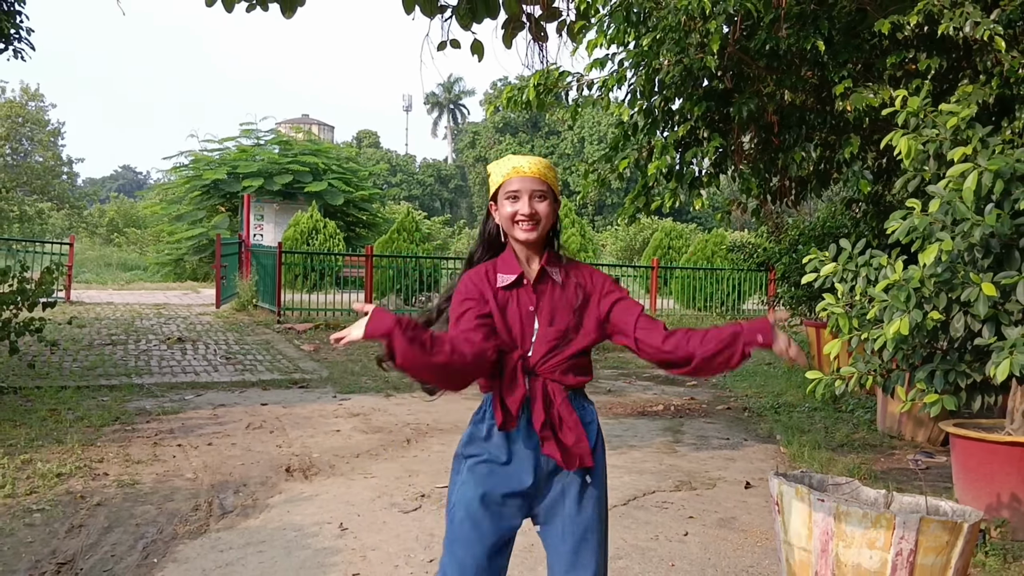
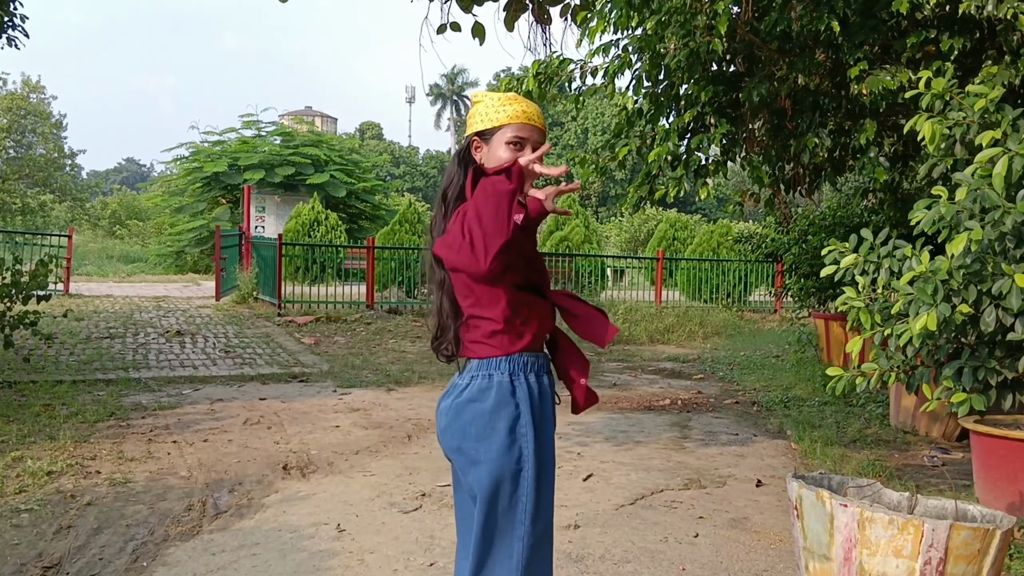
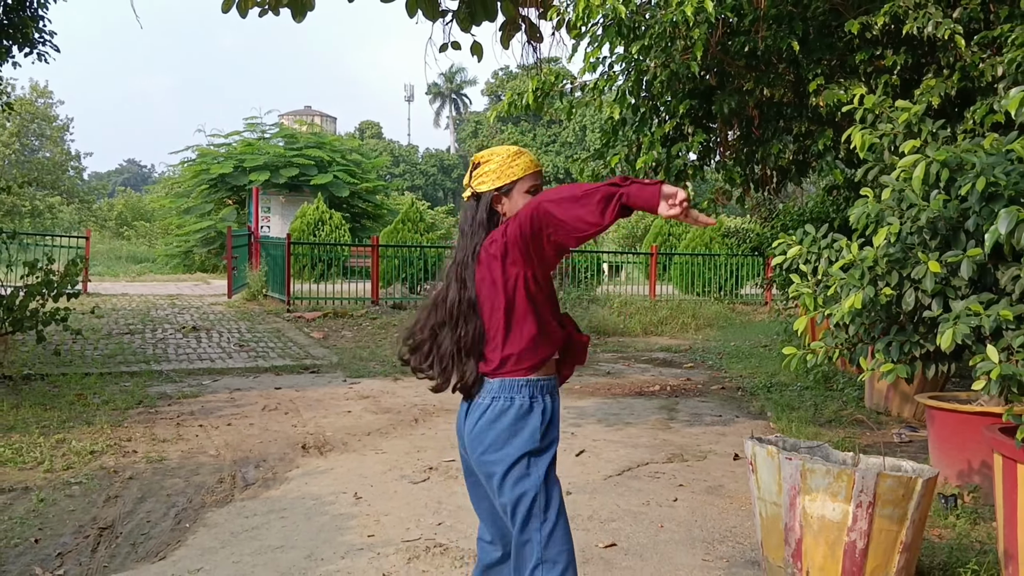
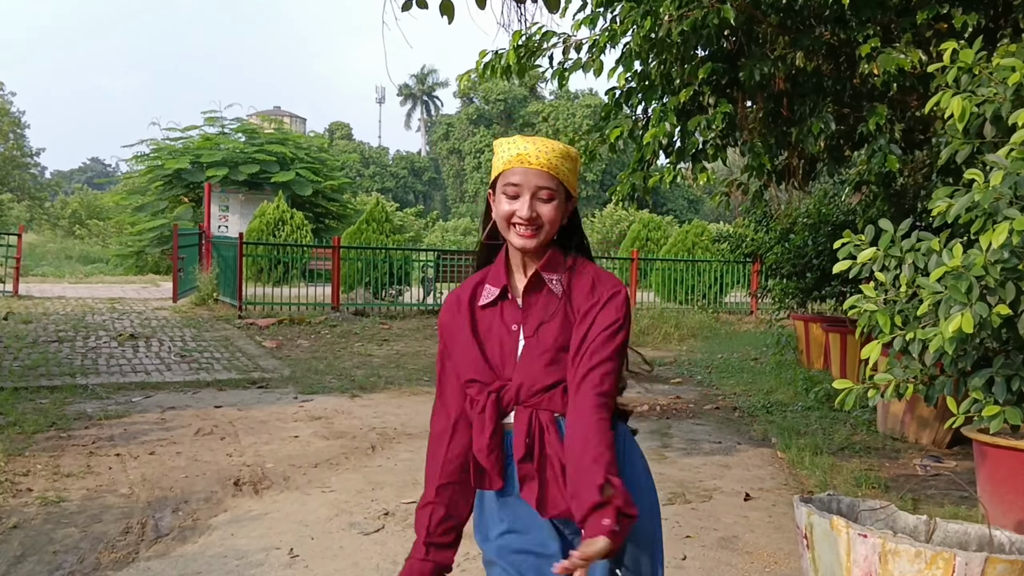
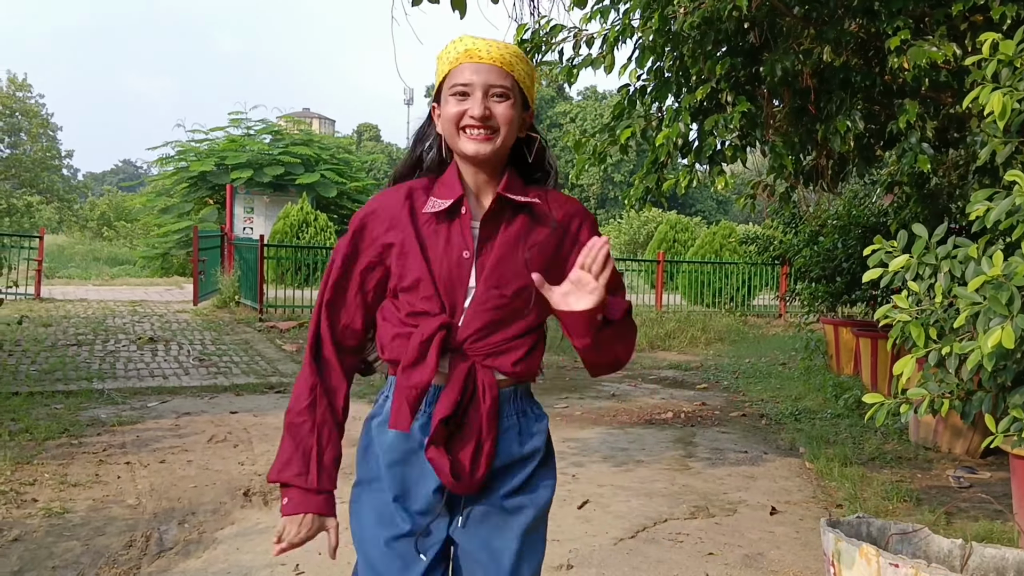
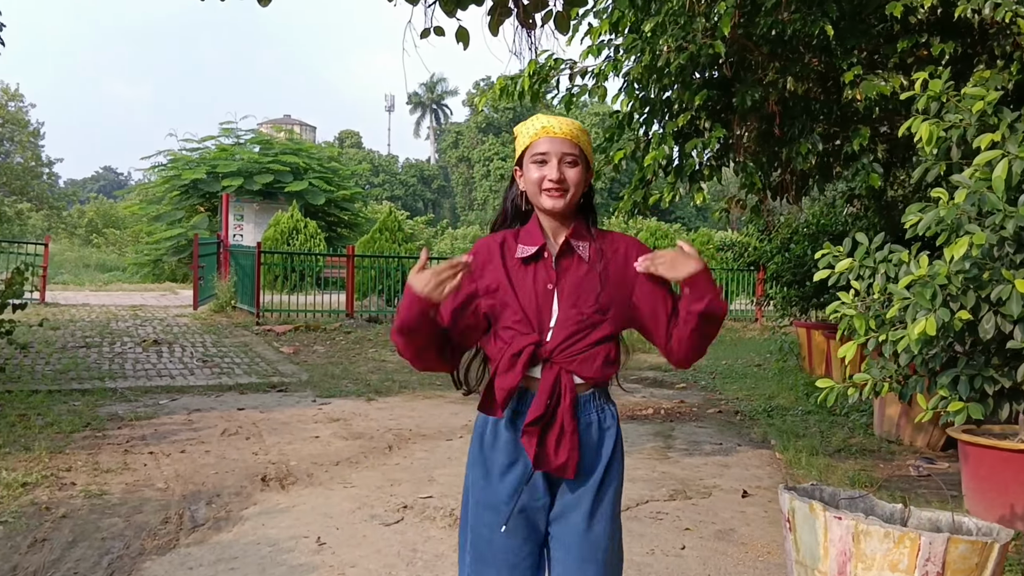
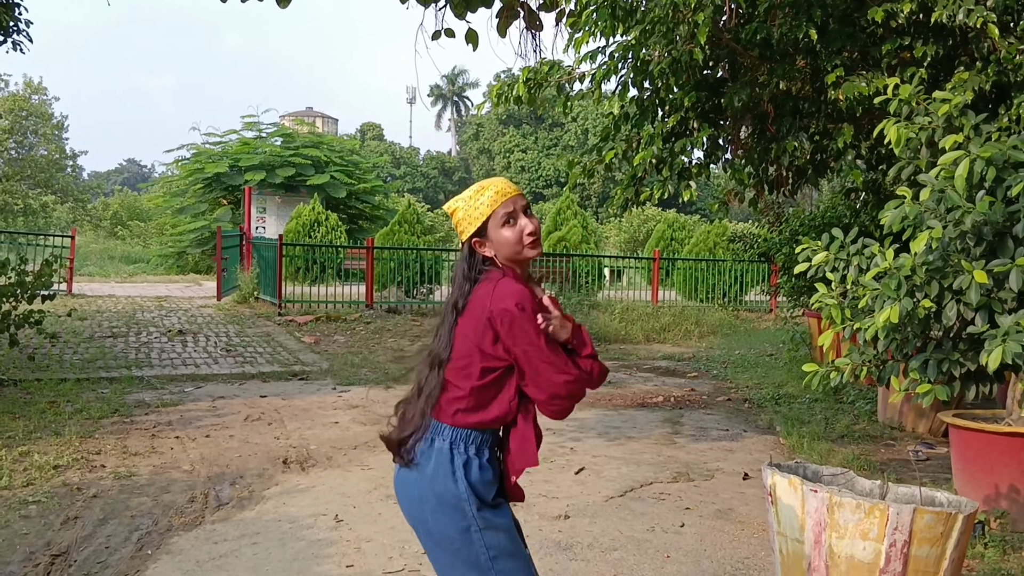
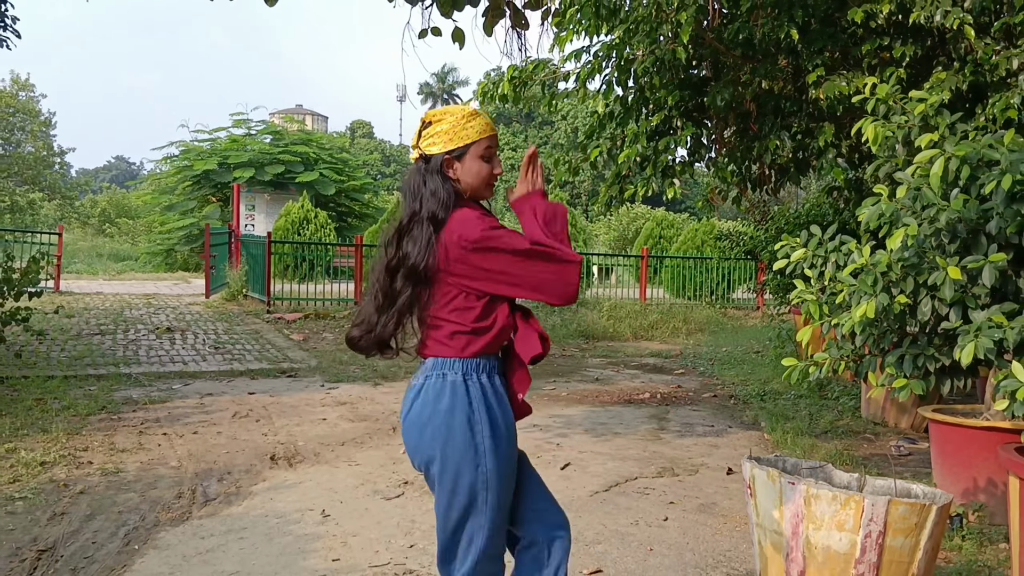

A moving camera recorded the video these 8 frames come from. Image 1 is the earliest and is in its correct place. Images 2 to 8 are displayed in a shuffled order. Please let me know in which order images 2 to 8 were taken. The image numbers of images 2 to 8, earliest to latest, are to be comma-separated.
6, 4, 5, 8, 7, 2, 3
